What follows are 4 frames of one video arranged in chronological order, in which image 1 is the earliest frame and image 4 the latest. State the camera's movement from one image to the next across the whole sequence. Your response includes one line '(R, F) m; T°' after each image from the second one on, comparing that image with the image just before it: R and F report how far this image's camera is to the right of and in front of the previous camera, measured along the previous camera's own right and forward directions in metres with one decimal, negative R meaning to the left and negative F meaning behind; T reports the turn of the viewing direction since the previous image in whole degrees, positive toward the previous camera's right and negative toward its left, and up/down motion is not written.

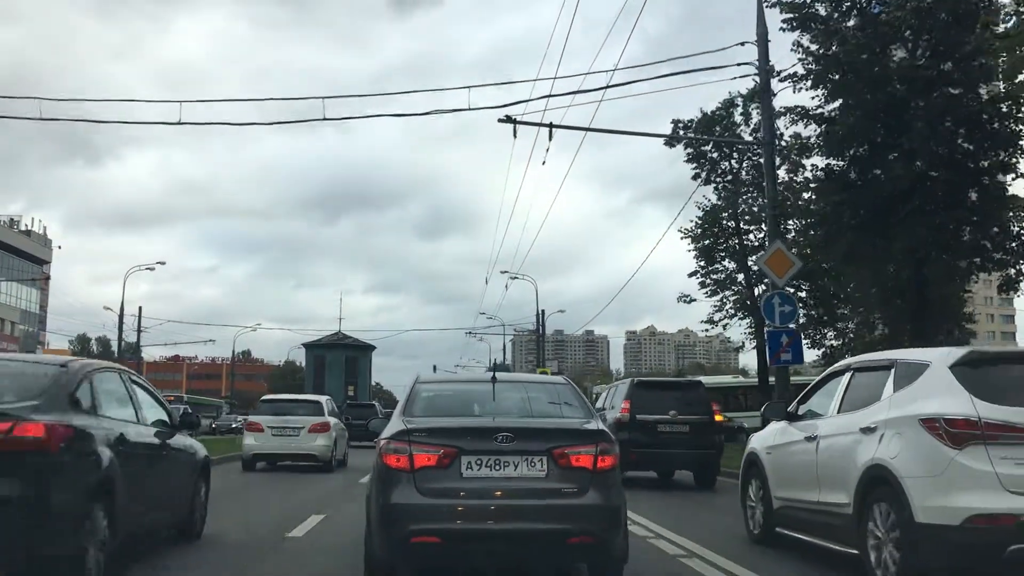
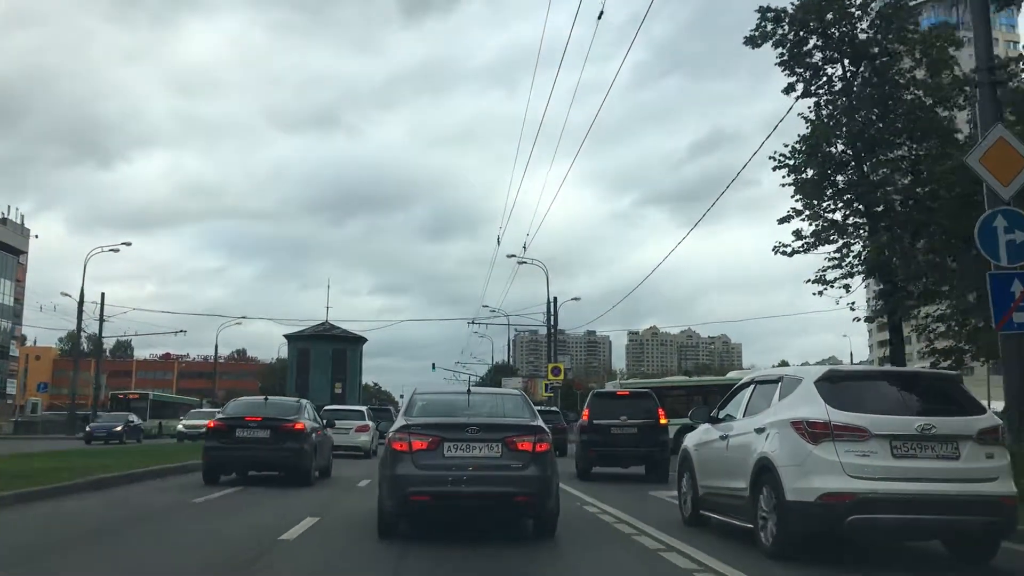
(+0.2, -1.8) m; 0°
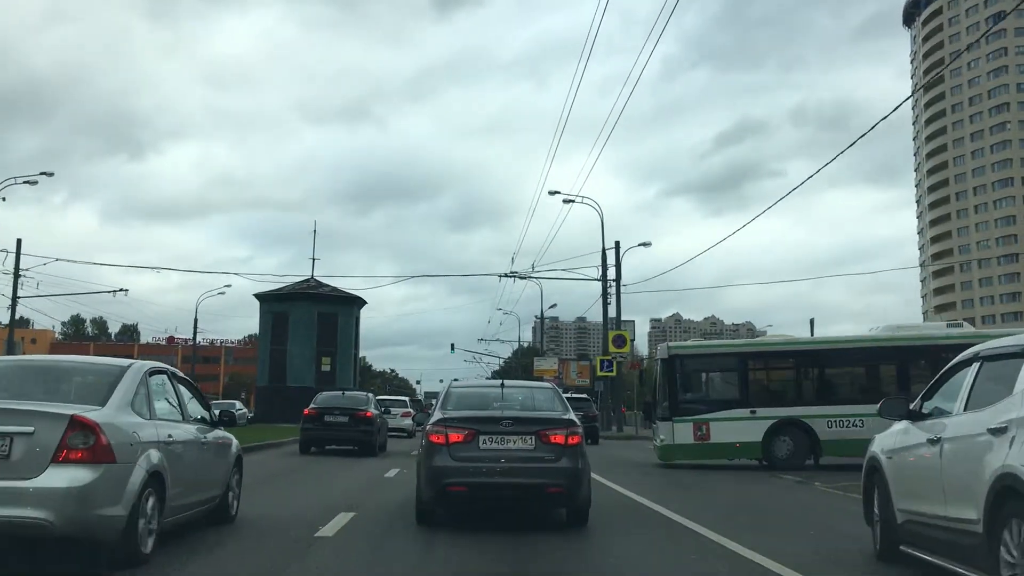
(-0.5, +2.7) m; -1°
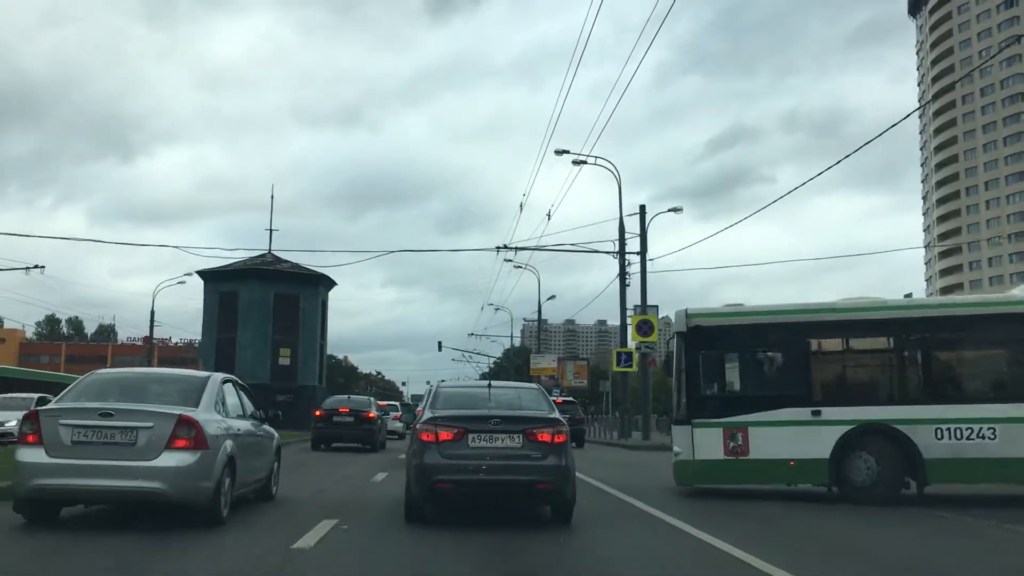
(+0.3, -3.0) m; +1°
